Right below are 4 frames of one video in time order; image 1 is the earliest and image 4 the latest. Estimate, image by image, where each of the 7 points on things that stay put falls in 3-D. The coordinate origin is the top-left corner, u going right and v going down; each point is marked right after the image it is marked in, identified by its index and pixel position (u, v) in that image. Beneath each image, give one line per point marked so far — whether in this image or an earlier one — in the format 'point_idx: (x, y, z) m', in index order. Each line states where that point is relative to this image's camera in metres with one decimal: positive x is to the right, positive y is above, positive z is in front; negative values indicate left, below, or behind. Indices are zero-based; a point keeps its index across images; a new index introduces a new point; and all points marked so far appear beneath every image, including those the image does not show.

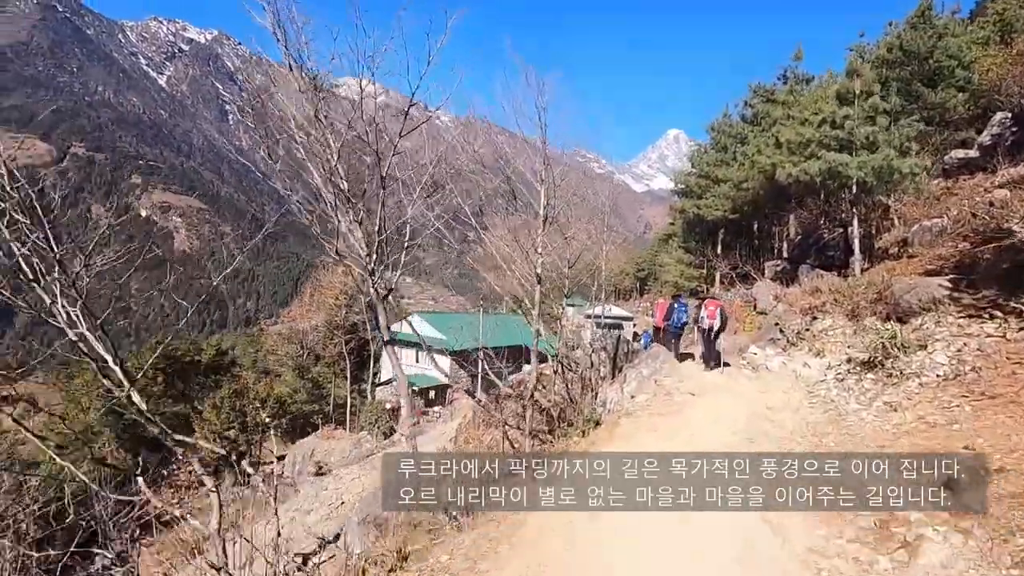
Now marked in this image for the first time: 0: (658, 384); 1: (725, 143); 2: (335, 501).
0: (+2.1, -1.4, +8.1) m
1: (+6.2, +4.2, +16.9) m
2: (-2.8, -3.4, +9.3) m
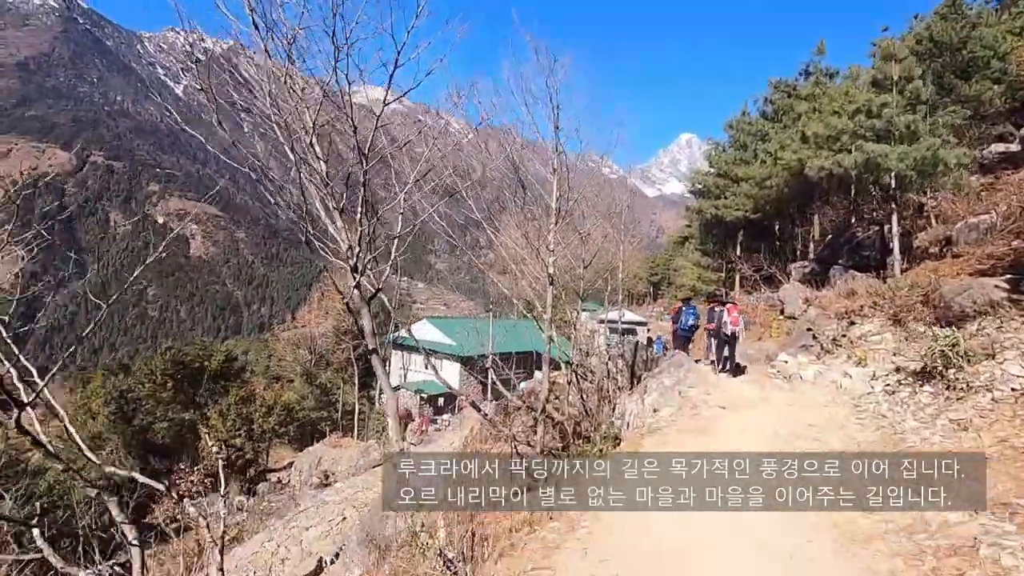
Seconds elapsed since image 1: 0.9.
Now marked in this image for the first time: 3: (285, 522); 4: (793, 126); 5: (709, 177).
0: (+2.2, -1.4, +7.6) m
1: (+6.5, +4.1, +16.3) m
2: (-2.6, -3.4, +8.8) m
3: (-3.6, -3.8, +9.5) m
4: (+6.4, +3.7, +13.1) m
5: (+5.6, +3.1, +16.6) m
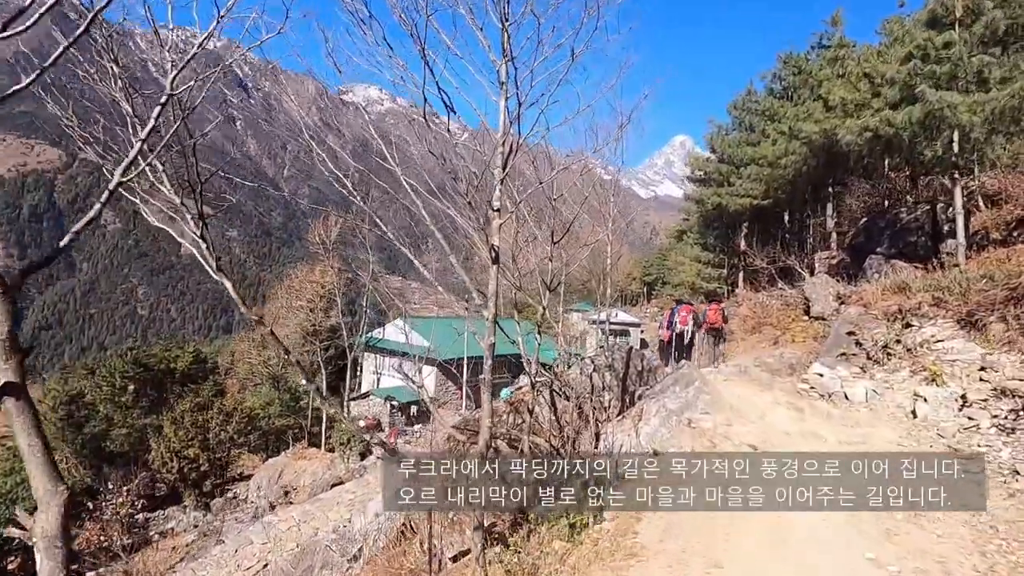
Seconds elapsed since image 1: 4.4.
0: (+1.8, -1.3, +6.1) m
1: (+6.0, +4.2, +14.9) m
2: (-3.1, -3.3, +7.3) m
3: (-4.0, -3.7, +7.9) m
4: (+6.0, +3.8, +11.6) m
5: (+5.2, +3.2, +15.2) m
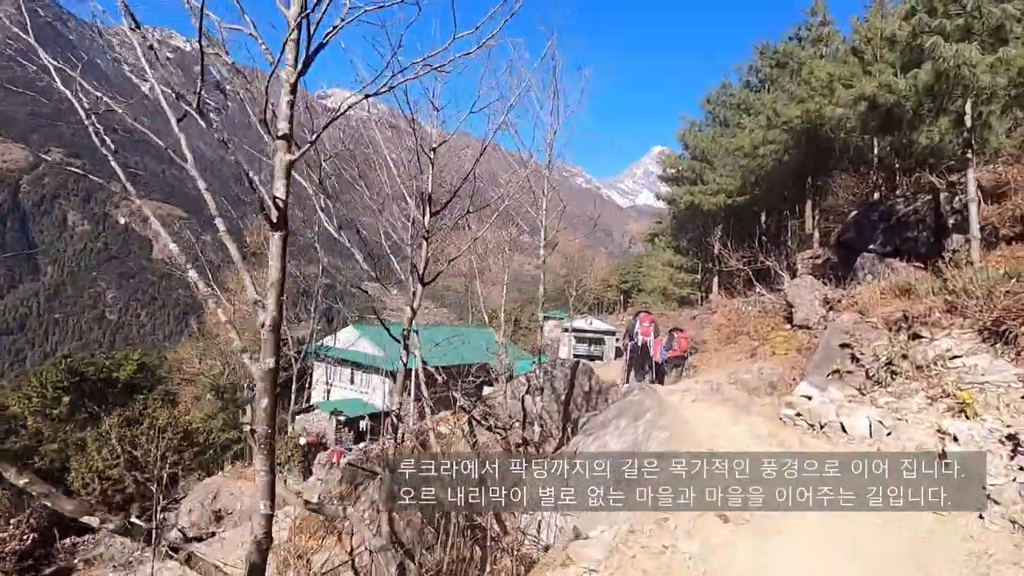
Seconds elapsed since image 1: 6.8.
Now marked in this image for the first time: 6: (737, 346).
0: (+1.2, -1.3, +5.0) m
1: (+5.1, +4.0, +14.0) m
2: (-3.8, -3.3, +6.0) m
3: (-4.8, -3.7, +6.6) m
4: (+5.2, +3.7, +10.8) m
5: (+4.2, +3.1, +14.3) m
6: (+3.7, -0.9, +9.6) m
